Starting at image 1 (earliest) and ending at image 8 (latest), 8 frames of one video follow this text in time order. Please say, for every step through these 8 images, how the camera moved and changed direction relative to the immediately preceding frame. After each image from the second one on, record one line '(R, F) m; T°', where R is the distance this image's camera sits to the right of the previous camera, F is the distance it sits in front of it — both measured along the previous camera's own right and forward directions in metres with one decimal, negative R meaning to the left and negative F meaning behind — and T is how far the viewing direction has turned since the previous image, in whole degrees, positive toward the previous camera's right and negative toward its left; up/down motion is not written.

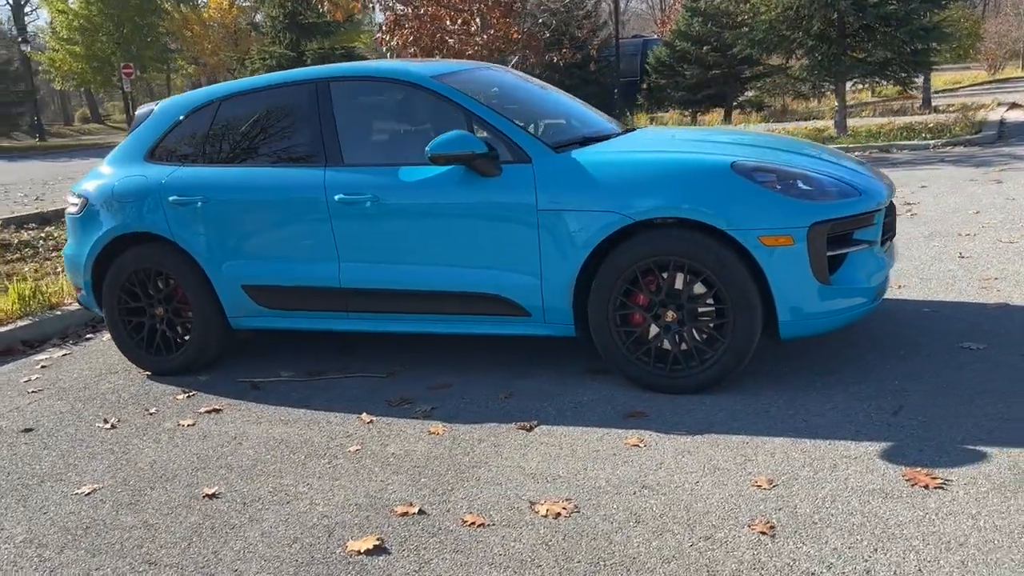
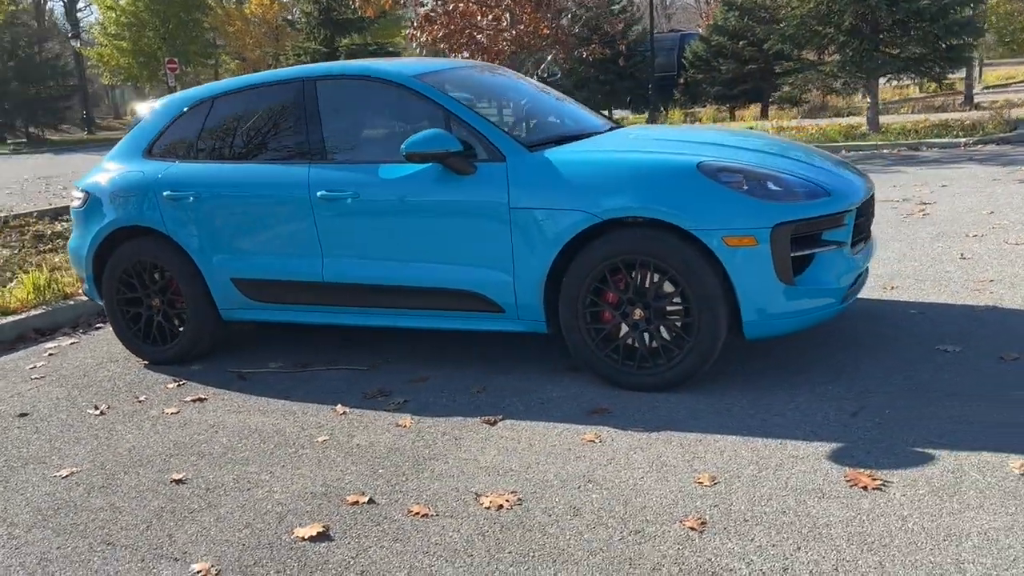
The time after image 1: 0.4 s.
(+0.4, -0.1) m; -3°
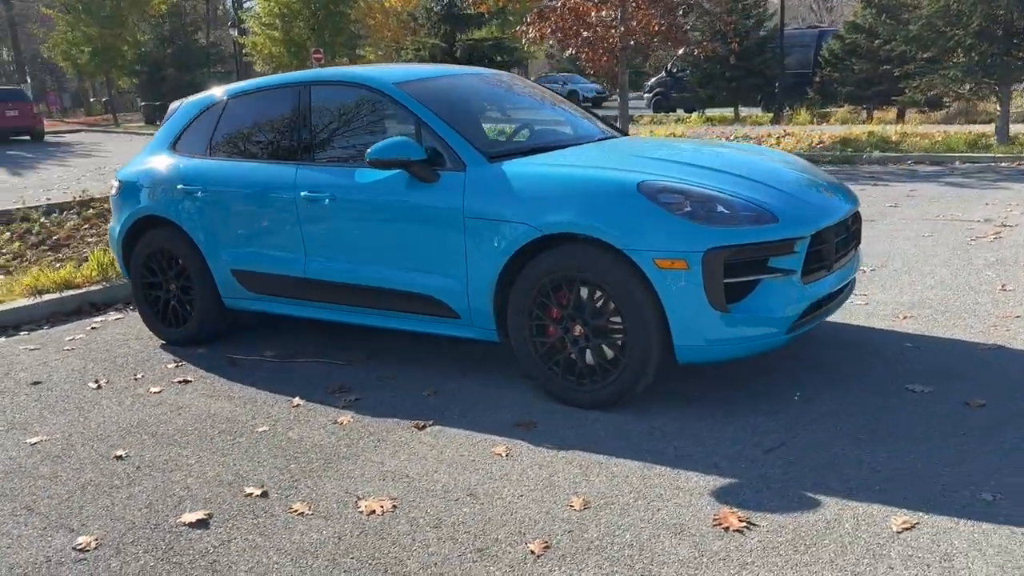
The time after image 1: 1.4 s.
(+1.0, 0.0) m; -9°
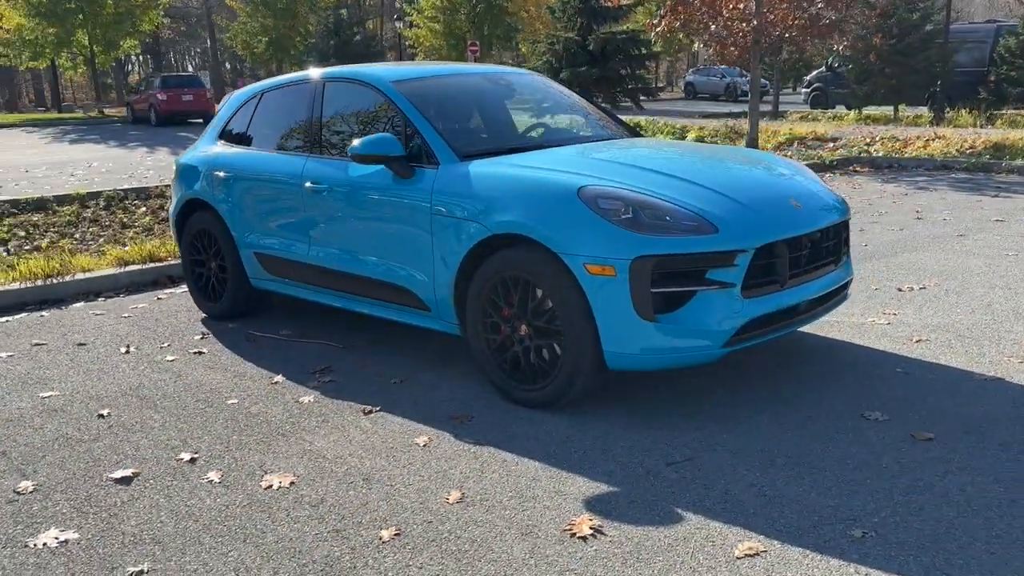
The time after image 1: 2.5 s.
(+1.1, 0.0) m; -10°
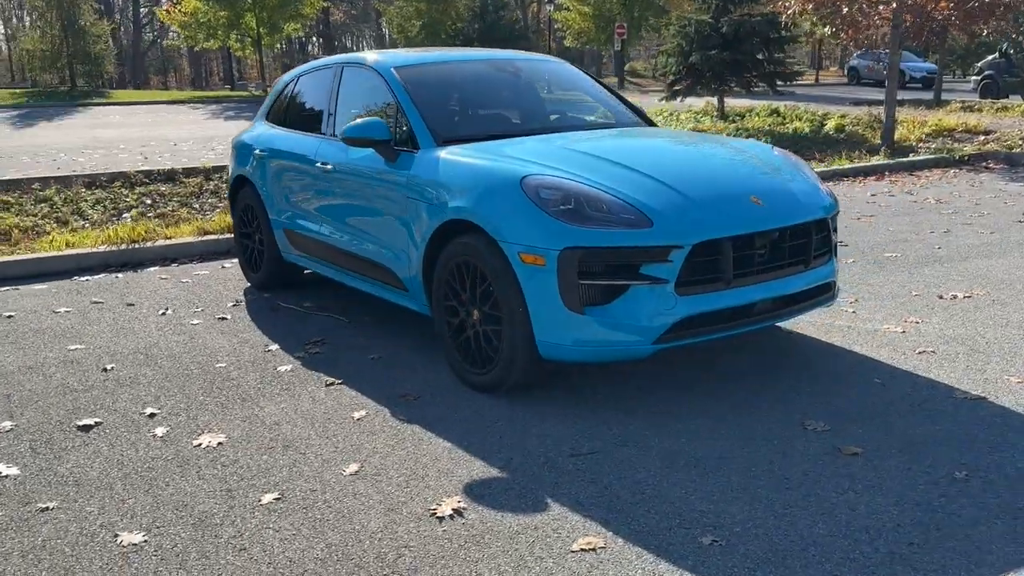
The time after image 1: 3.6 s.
(+1.0, 0.0) m; -10°
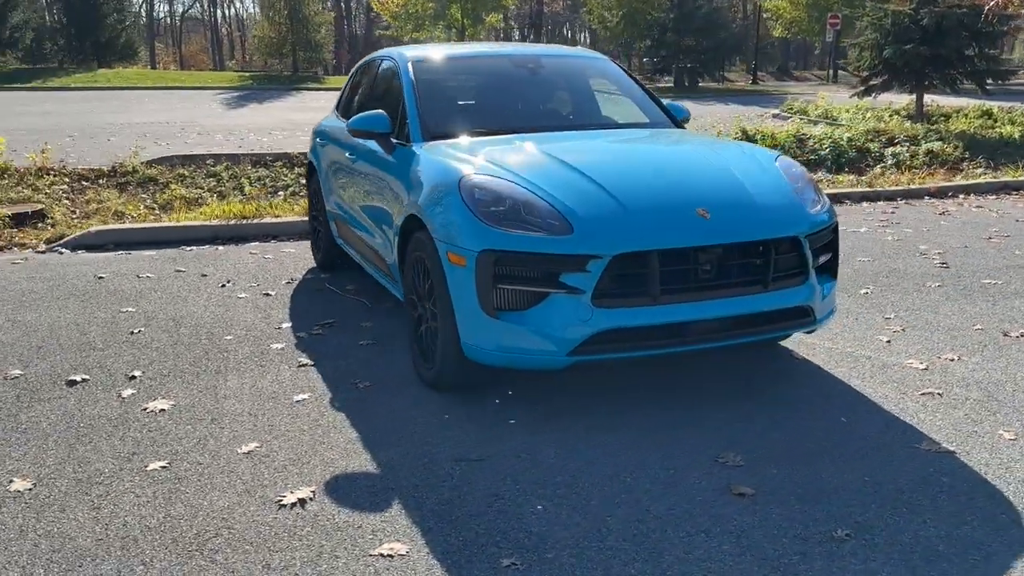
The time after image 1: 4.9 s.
(+1.3, +0.2) m; -13°
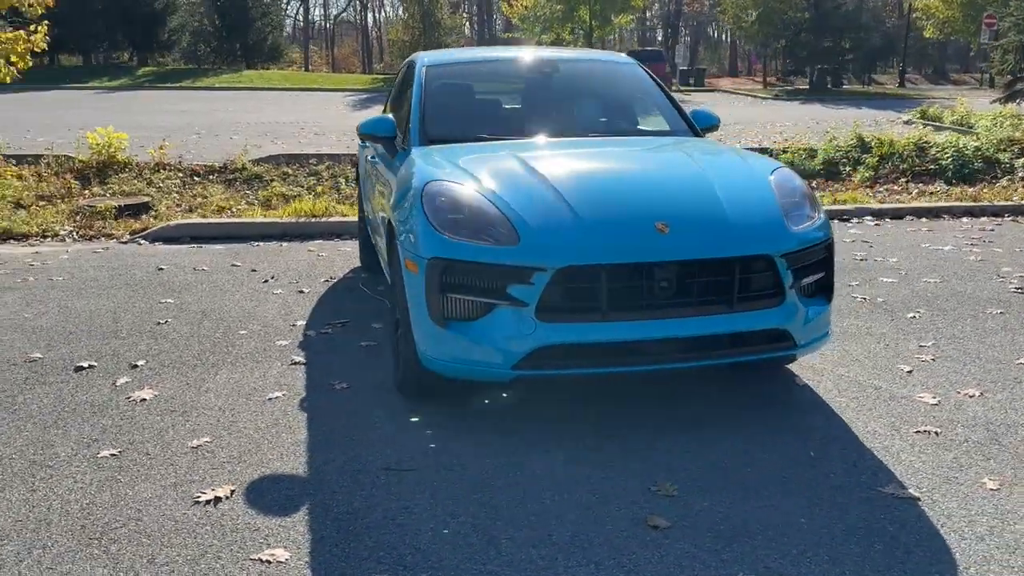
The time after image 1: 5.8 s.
(+0.8, +0.1) m; -9°
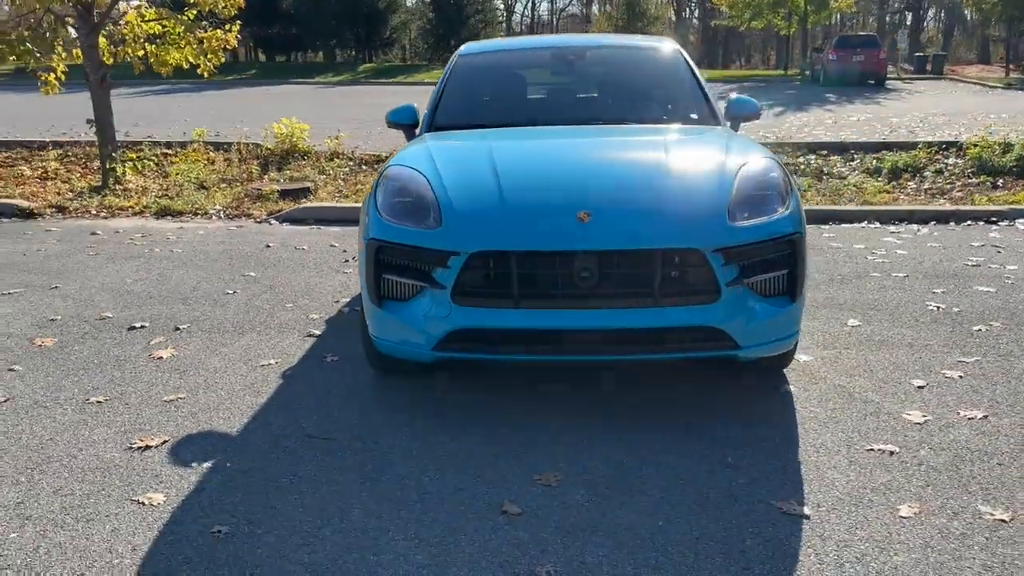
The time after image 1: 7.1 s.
(+1.3, +0.1) m; -14°
